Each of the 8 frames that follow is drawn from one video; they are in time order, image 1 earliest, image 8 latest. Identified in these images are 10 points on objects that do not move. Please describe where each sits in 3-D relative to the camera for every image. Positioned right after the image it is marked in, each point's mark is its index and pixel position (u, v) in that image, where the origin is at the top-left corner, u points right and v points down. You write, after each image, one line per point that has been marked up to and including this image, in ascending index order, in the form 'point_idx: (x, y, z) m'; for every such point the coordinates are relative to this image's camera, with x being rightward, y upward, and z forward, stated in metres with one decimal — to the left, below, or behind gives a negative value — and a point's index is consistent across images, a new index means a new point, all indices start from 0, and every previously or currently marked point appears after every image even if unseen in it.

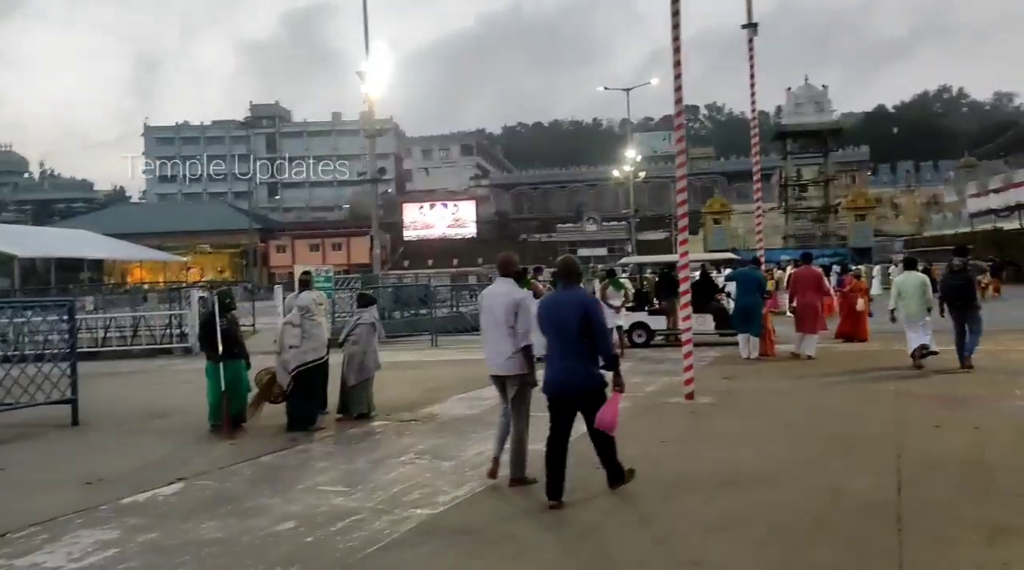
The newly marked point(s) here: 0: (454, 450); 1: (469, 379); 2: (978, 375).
0: (-0.5, -1.6, +8.6) m
1: (-0.7, -1.5, +14.6) m
2: (+6.9, -1.2, +13.4) m
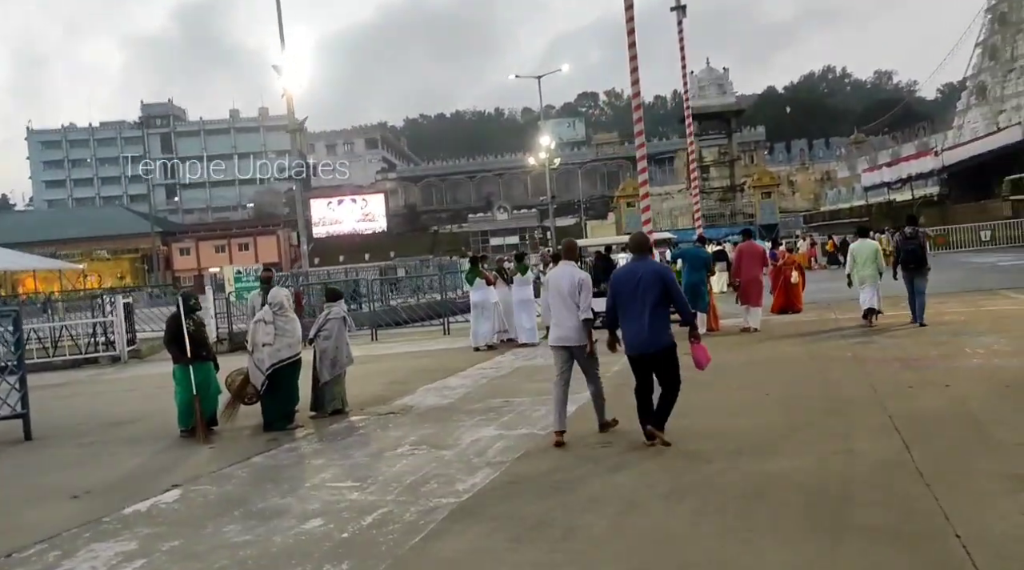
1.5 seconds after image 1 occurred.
0: (-0.6, -1.5, +8.6) m
1: (-1.3, -1.4, +14.5) m
2: (+6.3, -0.7, +14.1) m
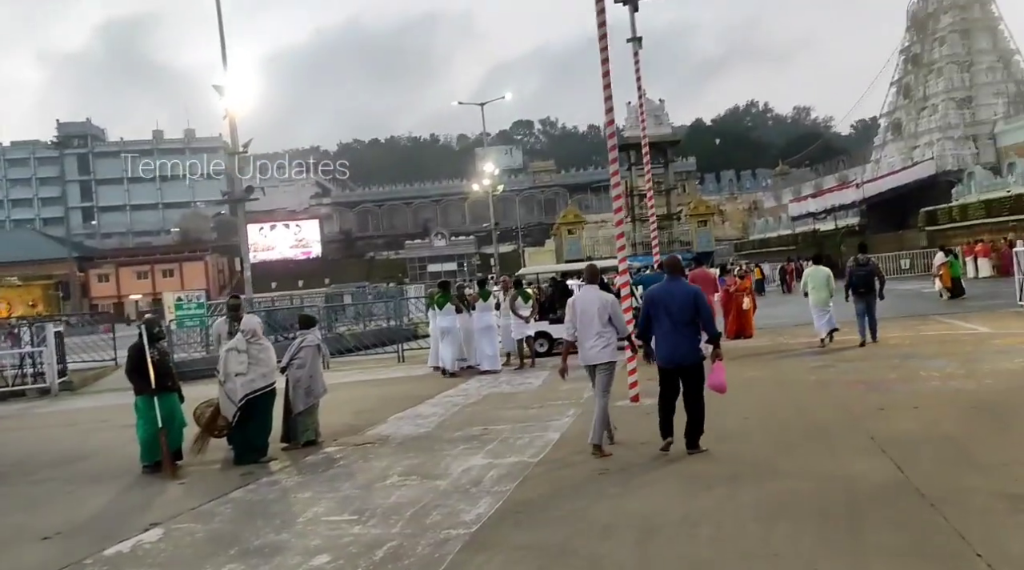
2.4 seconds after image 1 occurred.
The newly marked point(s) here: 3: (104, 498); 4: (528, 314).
0: (-0.7, -1.7, +8.4) m
1: (-1.9, -1.8, +14.2) m
2: (+5.8, -1.1, +14.4) m
3: (-3.8, -2.0, +8.5) m
4: (+0.3, -0.5, +17.5) m
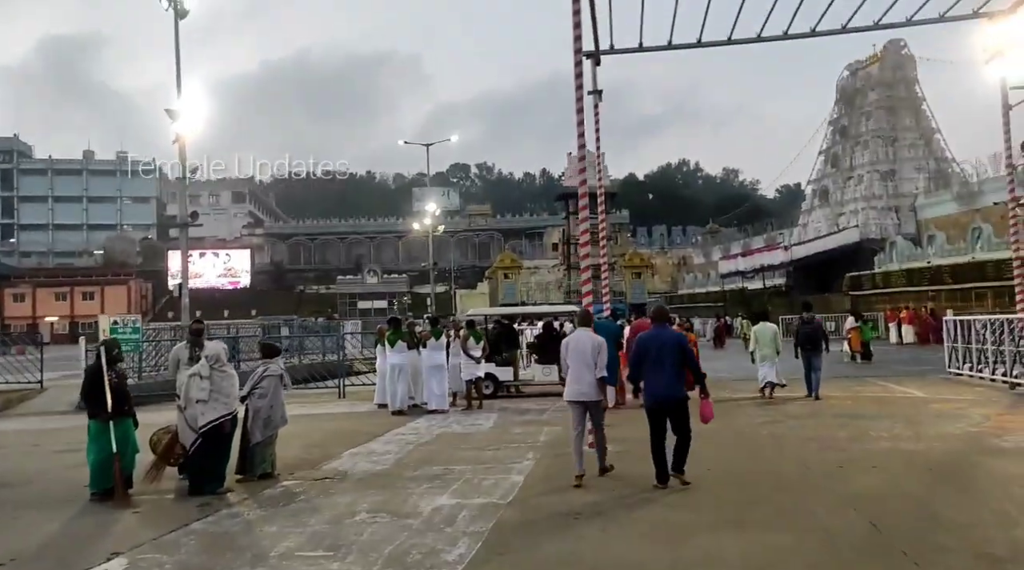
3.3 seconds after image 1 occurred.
0: (-1.0, -2.0, +8.3) m
1: (-2.6, -2.3, +14.0) m
2: (+5.0, -2.1, +14.8) m
3: (-4.1, -2.1, +8.1) m
4: (-0.6, -1.3, +17.5) m
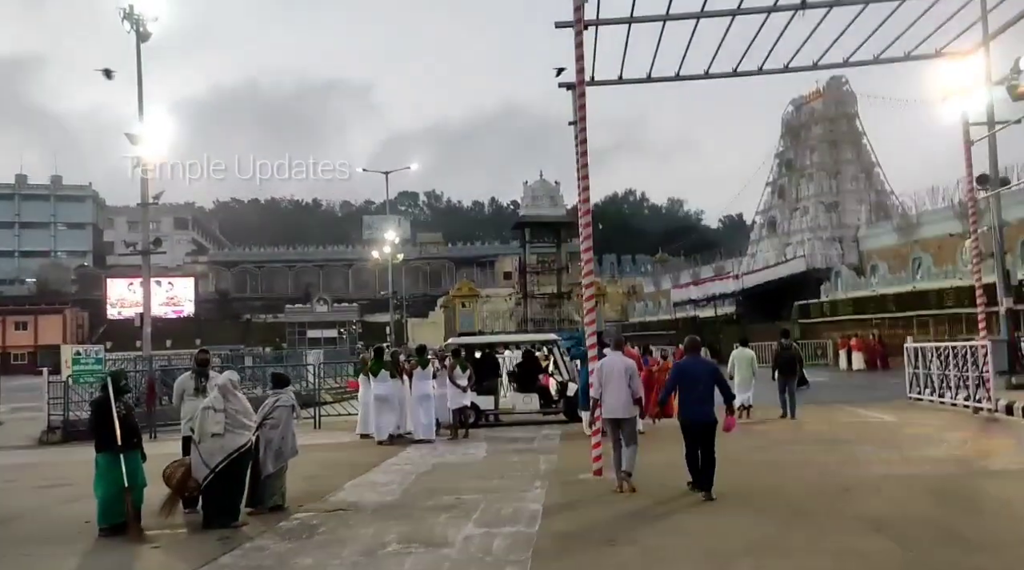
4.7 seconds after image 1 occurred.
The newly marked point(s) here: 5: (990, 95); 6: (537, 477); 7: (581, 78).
0: (-0.7, -2.3, +8.2) m
1: (-2.7, -2.7, +13.8) m
2: (+4.9, -2.5, +15.0) m
3: (-3.8, -2.4, +7.8) m
4: (-0.9, -1.9, +17.4) m
5: (+10.0, +4.0, +18.9) m
6: (+0.3, -2.5, +11.7) m
7: (+0.9, +2.8, +12.2) m
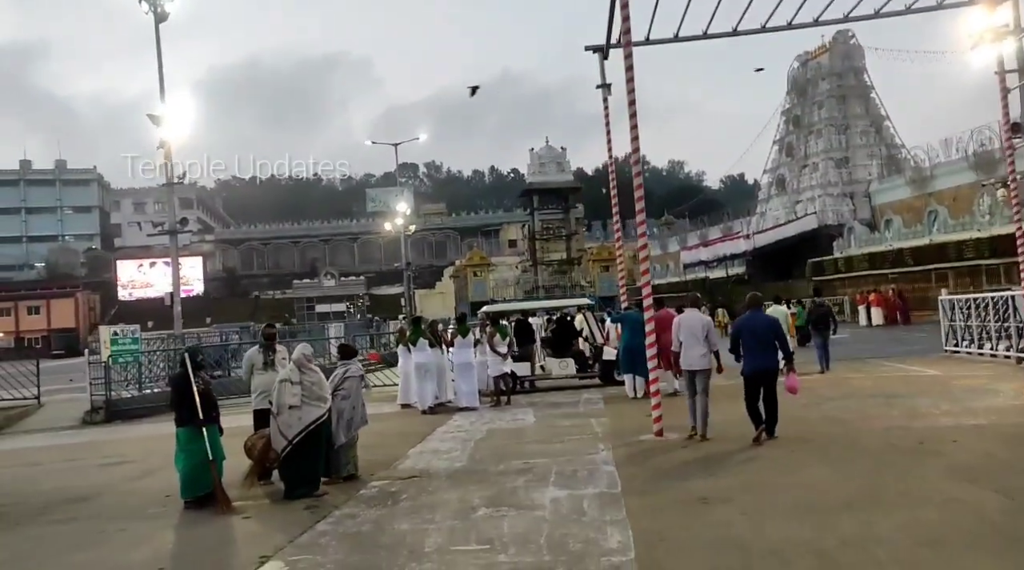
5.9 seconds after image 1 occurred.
0: (+0.1, -2.0, +8.3) m
1: (-1.9, -2.3, +13.9) m
2: (+5.7, -1.8, +15.1) m
3: (-3.0, -2.2, +8.0) m
4: (-0.1, -1.3, +17.5) m
5: (+10.6, +5.0, +18.8) m
6: (+1.1, -2.0, +11.8) m
7: (+1.6, +3.3, +12.1) m
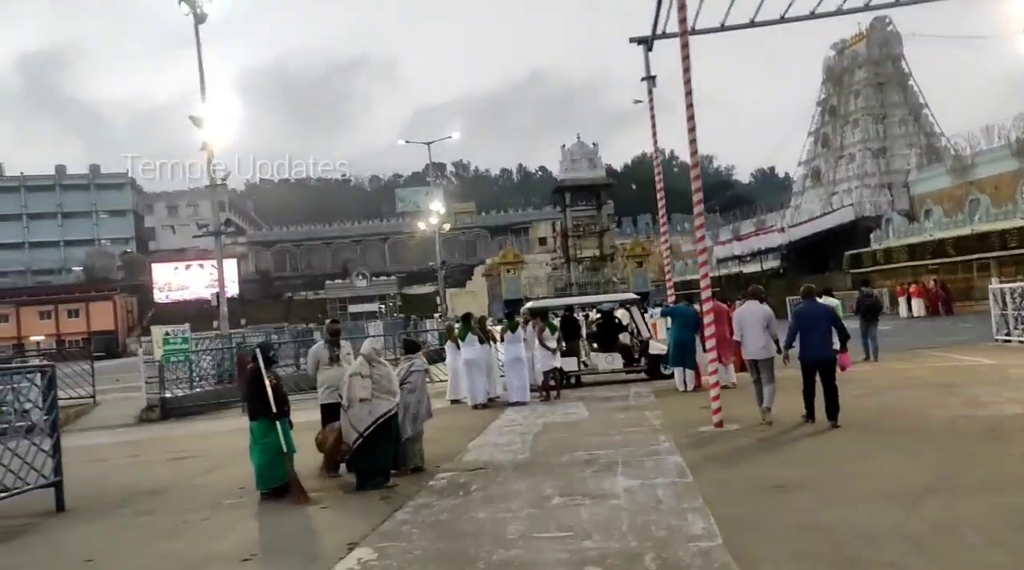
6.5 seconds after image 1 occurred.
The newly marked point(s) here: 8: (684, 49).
0: (+0.8, -1.9, +8.4) m
1: (-1.0, -2.2, +14.1) m
2: (+6.6, -1.6, +15.0) m
3: (-2.4, -2.2, +8.1) m
4: (+0.9, -1.2, +17.6) m
5: (+11.5, +5.3, +18.5) m
6: (+1.9, -1.9, +11.8) m
7: (+2.3, +3.4, +12.1) m
8: (+2.3, +3.1, +12.0) m
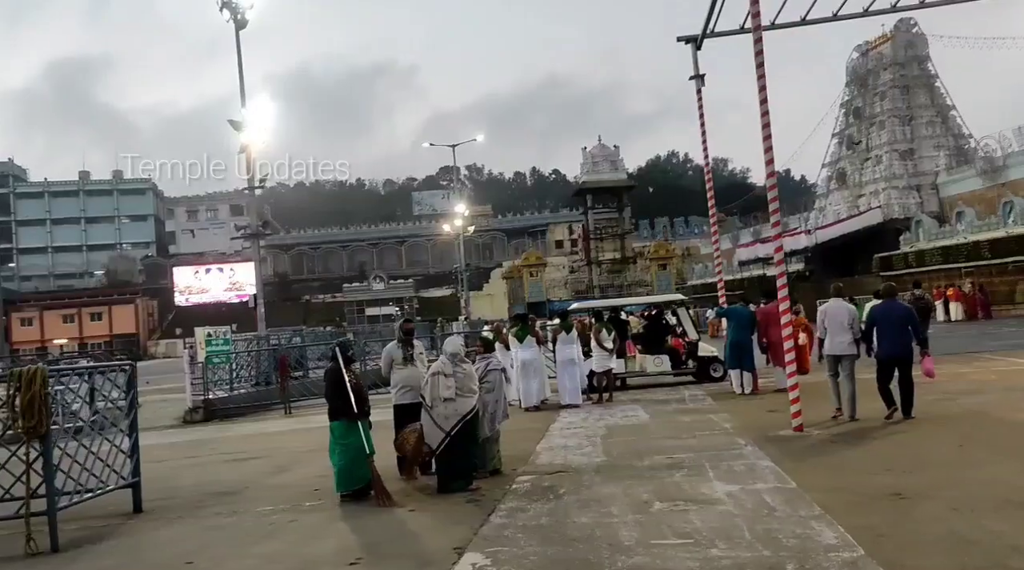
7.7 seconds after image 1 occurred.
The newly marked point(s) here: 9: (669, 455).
0: (+1.6, -1.9, +8.1) m
1: (-0.1, -2.2, +13.8) m
2: (+7.5, -1.6, +14.6) m
3: (-1.5, -2.1, +7.9) m
4: (+1.8, -1.2, +17.3) m
5: (+12.5, +5.3, +18.1) m
6: (+2.8, -1.9, +11.5) m
7: (+3.2, +3.4, +11.8) m
8: (+3.2, +3.1, +11.7) m
9: (+1.8, -2.0, +10.4) m
